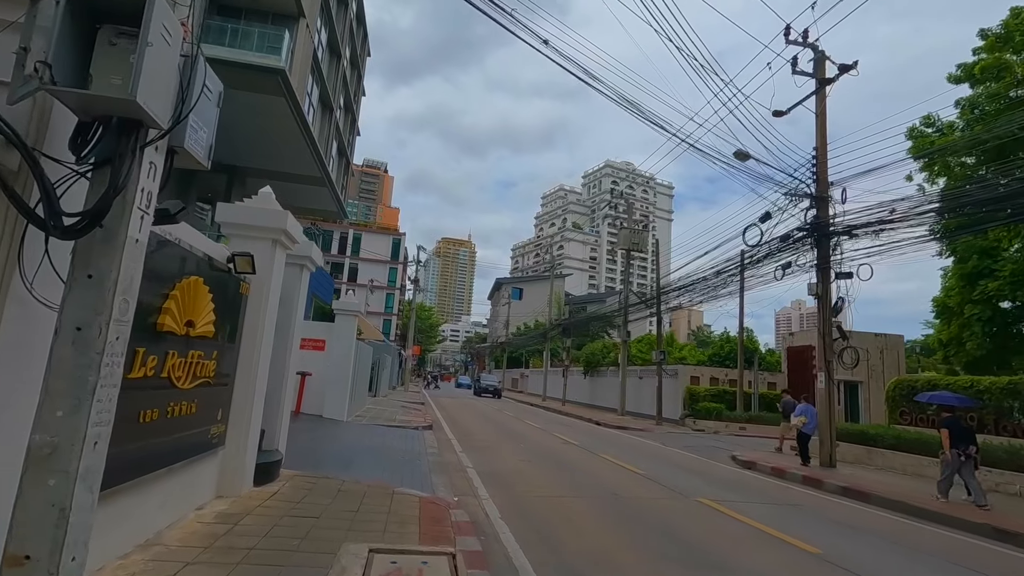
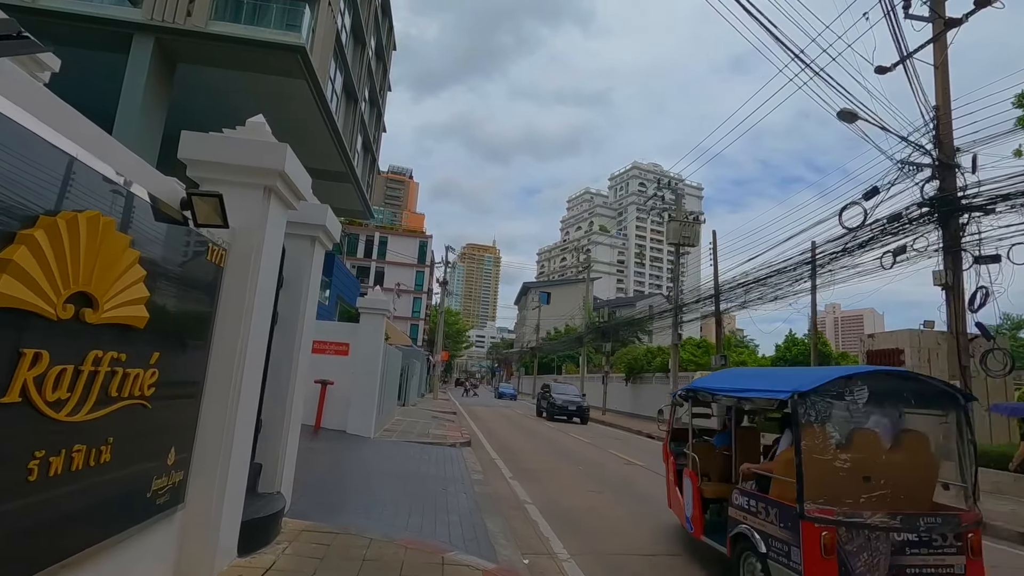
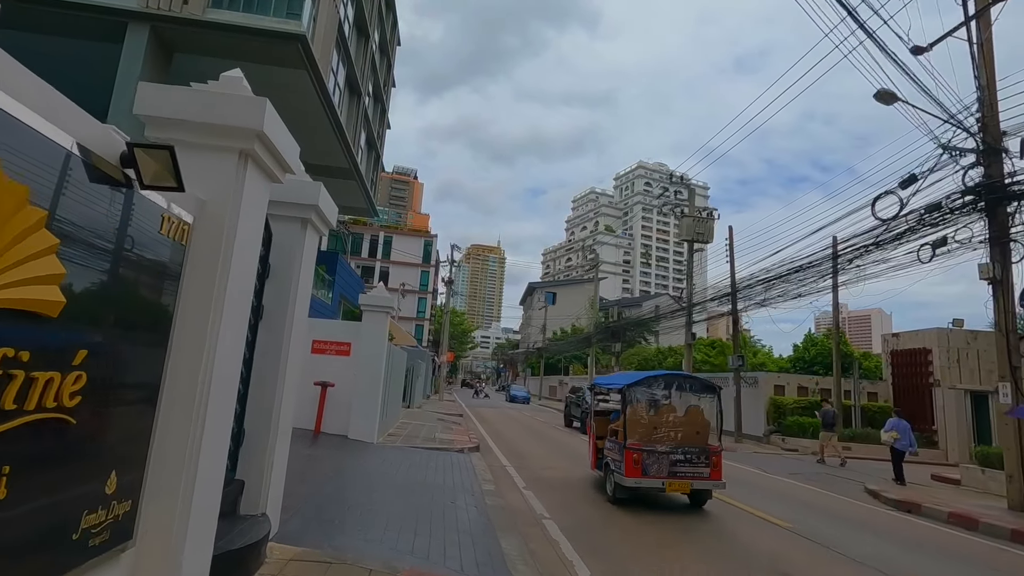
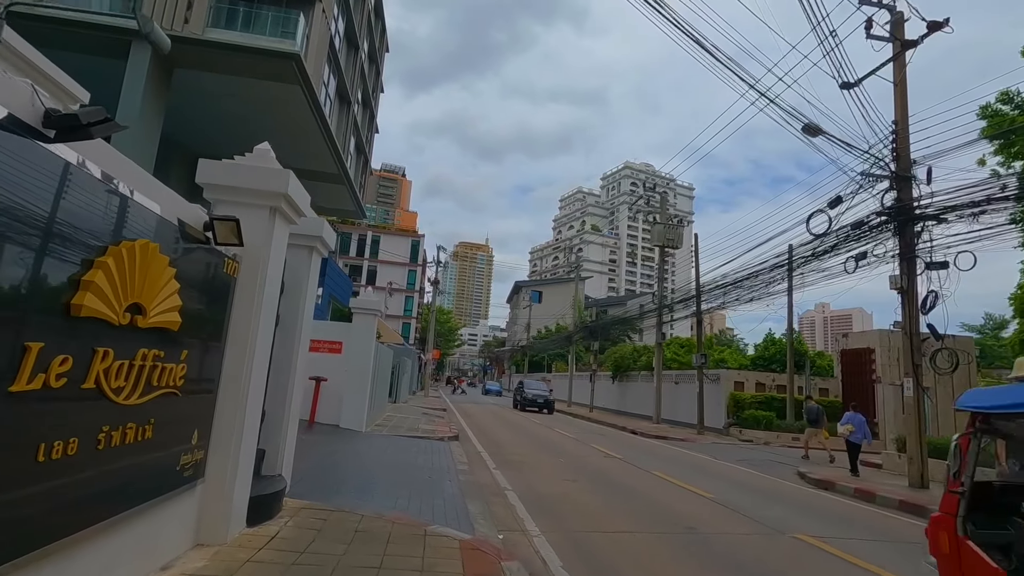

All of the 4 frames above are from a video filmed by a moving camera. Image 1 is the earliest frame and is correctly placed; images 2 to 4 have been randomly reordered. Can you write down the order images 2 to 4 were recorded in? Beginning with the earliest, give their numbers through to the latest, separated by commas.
4, 2, 3
